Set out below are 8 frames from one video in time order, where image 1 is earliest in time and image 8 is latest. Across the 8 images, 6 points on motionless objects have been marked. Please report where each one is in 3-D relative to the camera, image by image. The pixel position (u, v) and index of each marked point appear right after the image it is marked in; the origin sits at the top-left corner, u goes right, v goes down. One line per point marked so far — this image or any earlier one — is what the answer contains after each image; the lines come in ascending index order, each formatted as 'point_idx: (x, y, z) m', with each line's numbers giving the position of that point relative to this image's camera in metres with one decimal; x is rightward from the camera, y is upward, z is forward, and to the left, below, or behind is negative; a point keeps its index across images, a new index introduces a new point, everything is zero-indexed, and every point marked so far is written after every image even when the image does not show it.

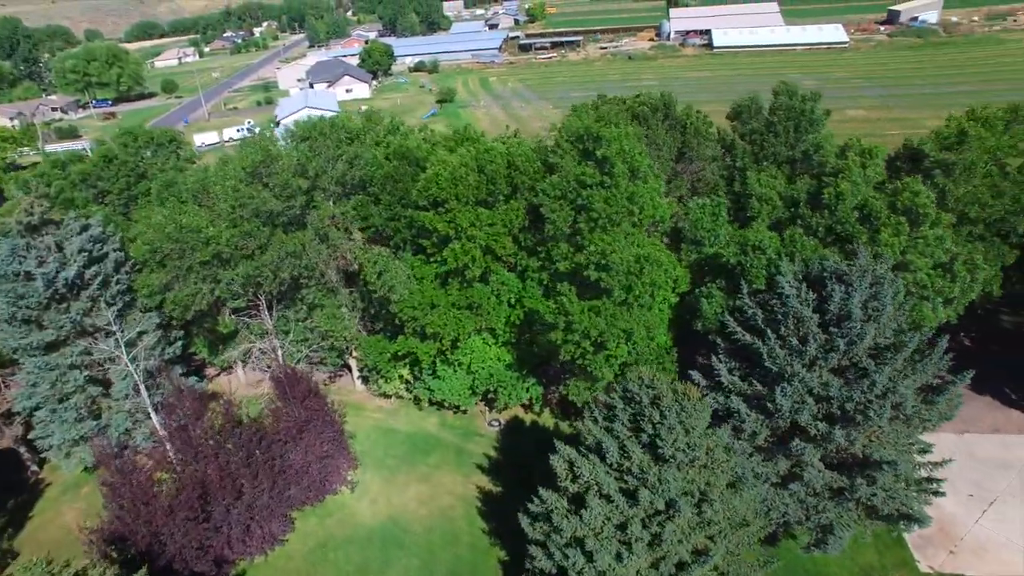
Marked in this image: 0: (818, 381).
0: (+9.2, -2.8, +18.7) m
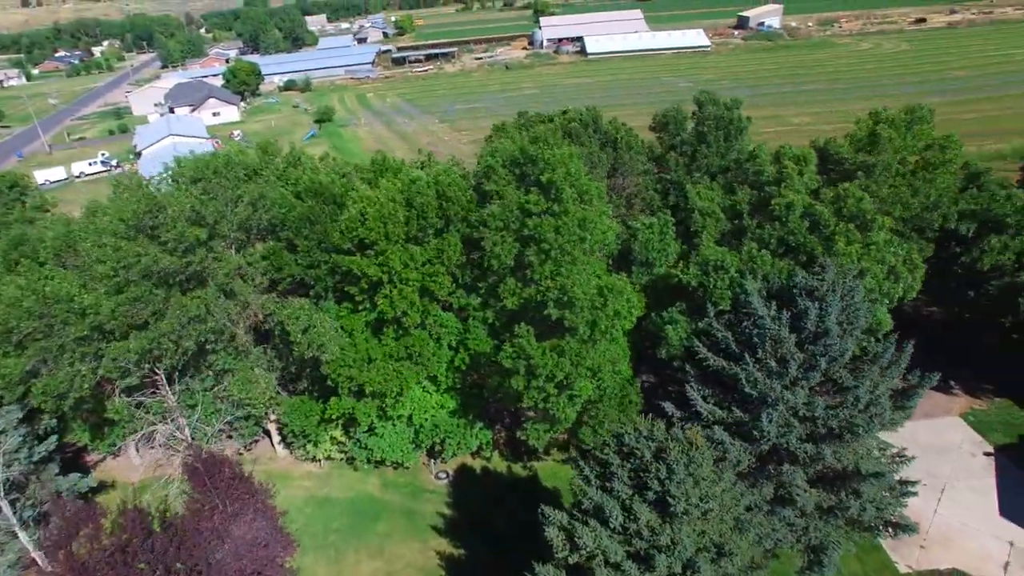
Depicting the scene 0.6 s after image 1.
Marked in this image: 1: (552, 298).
0: (+8.4, -3.3, +18.2) m
1: (+1.3, -0.4, +19.7) m
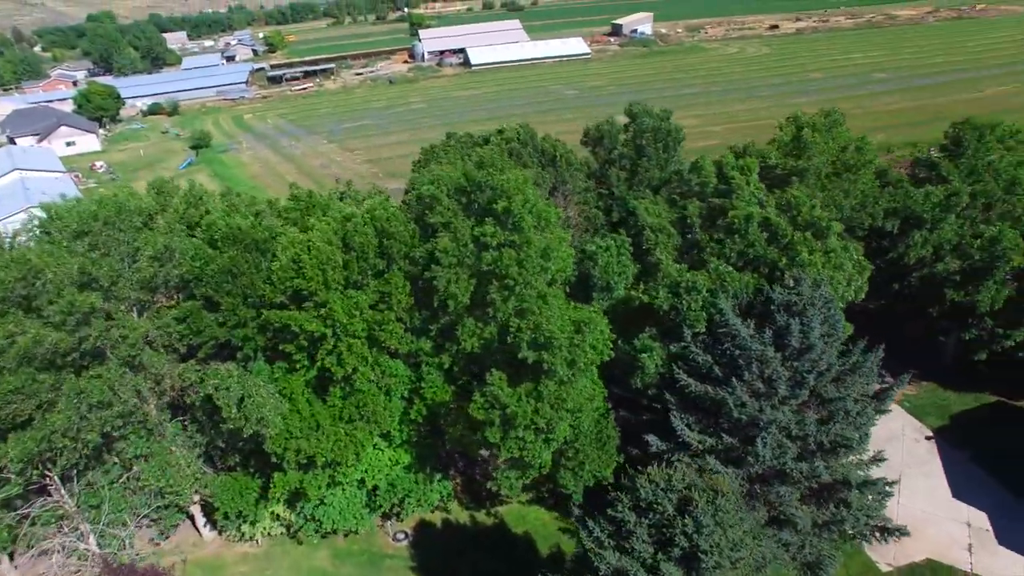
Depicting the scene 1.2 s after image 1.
0: (+7.9, -3.7, +17.7) m
1: (+0.4, -1.5, +18.1) m
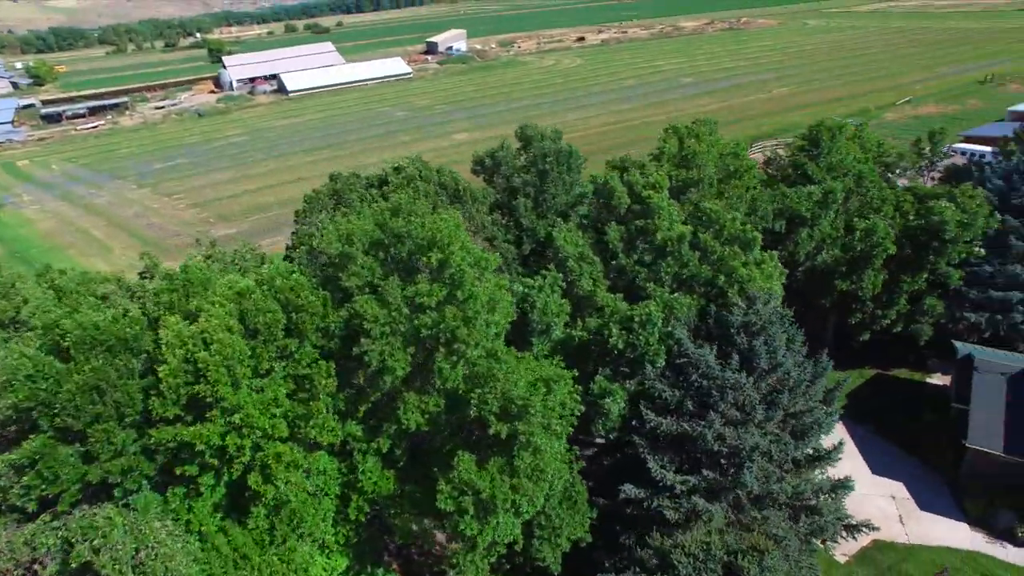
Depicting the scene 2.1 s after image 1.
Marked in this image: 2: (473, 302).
0: (+7.0, -4.2, +17.2) m
1: (-0.6, -3.0, +15.8) m
2: (-1.0, -0.4, +16.4) m
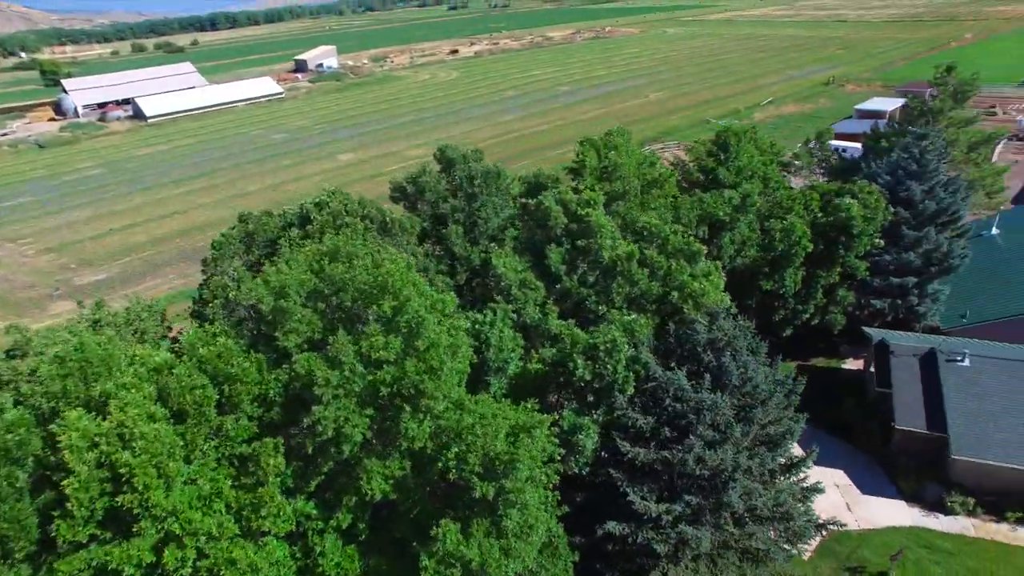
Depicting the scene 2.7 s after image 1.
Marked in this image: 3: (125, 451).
0: (+6.3, -4.6, +17.0) m
1: (-1.0, -4.0, +14.2) m
2: (-1.8, -1.4, +14.8) m
3: (-7.6, -3.1, +12.2) m
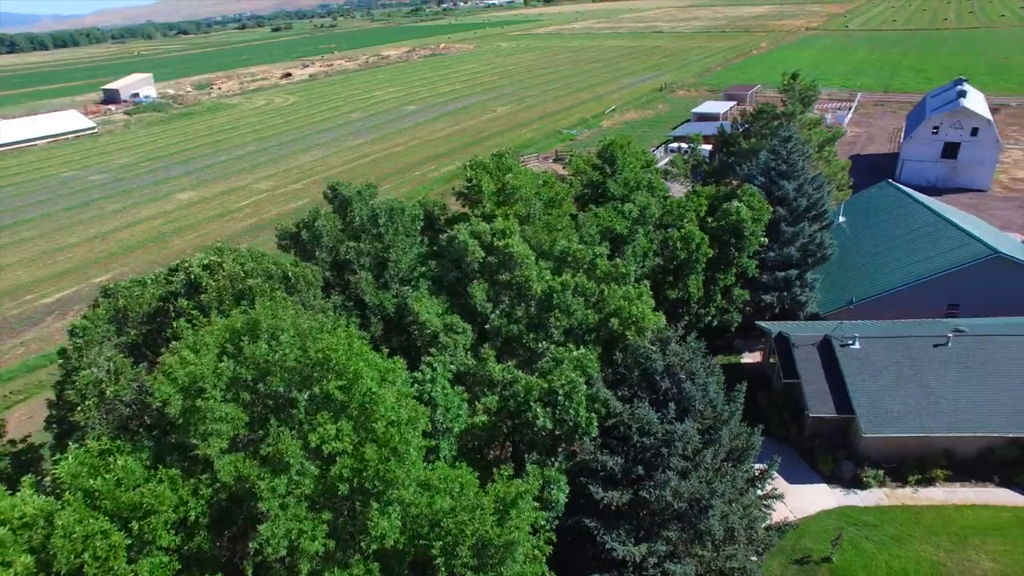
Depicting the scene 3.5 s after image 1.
0: (+5.4, -5.1, +16.6) m
1: (-1.2, -5.2, +12.3) m
2: (-2.4, -2.8, +12.7) m
3: (-7.2, -5.0, +8.9) m
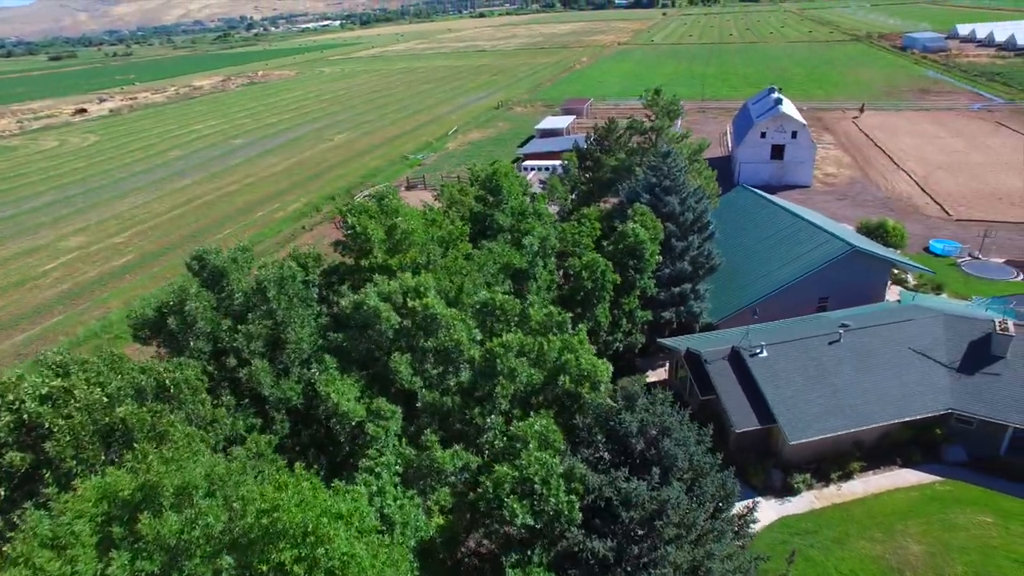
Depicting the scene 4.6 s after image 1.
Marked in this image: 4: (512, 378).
0: (+4.8, -6.1, +15.2) m
1: (-0.5, -6.8, +9.4) m
2: (-2.1, -4.6, +9.6) m
3: (-5.6, -7.2, +4.7) m
4: (0.0, -2.3, +16.9) m
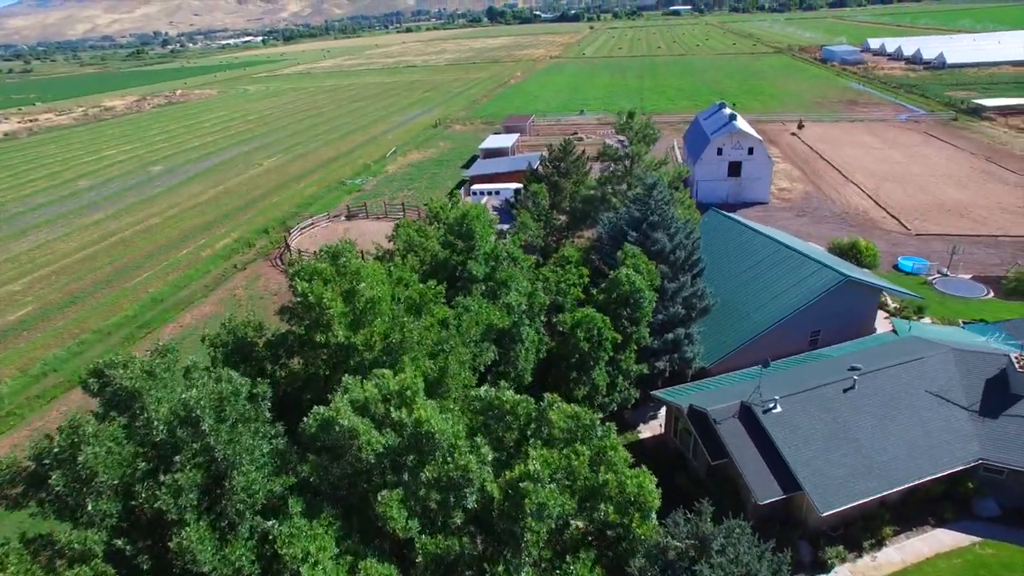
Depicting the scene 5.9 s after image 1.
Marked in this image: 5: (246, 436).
0: (+5.7, -8.0, +11.5) m
1: (+1.0, -8.9, +5.3) m
2: (-0.7, -6.7, +5.3) m
3: (-3.5, -9.4, +0.1) m
4: (+0.6, -4.5, +12.8) m
5: (-5.6, -3.3, +13.8) m
